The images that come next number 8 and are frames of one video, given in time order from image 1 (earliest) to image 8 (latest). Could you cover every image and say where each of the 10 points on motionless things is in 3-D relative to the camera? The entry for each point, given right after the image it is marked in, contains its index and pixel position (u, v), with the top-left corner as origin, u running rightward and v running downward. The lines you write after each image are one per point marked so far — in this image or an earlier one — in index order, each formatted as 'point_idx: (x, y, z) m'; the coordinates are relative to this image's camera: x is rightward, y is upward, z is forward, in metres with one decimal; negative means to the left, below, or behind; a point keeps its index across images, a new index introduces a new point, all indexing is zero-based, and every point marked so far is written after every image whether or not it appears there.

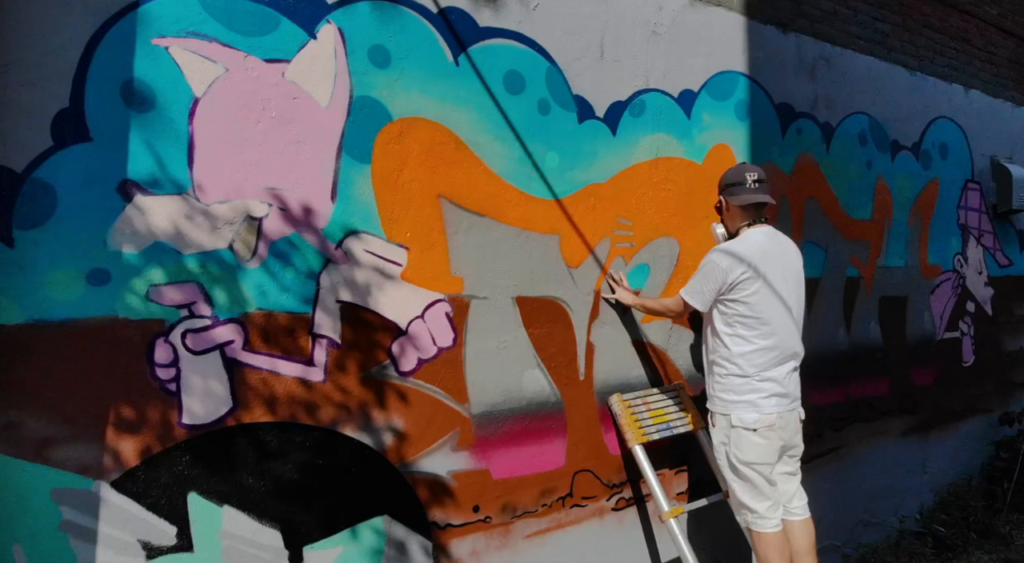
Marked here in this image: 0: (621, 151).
0: (+0.5, +0.6, +3.1) m
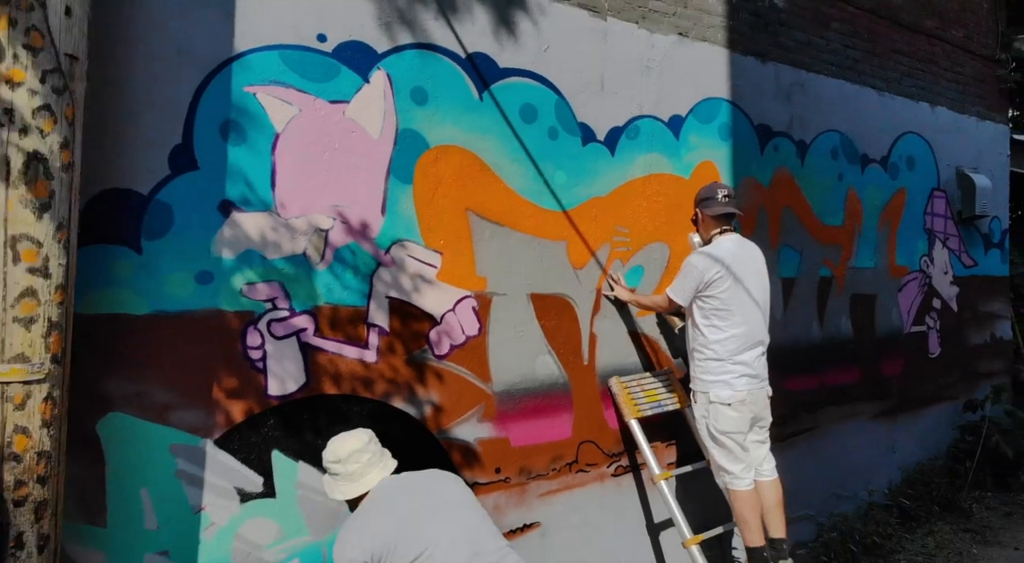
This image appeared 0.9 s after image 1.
0: (+0.5, +0.6, +3.7) m
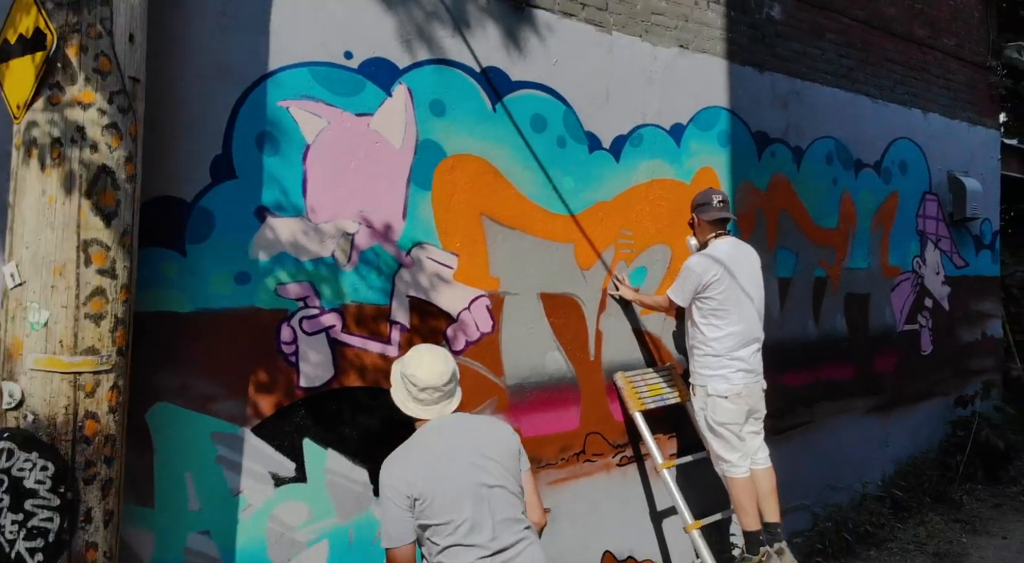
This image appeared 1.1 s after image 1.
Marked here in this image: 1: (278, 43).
0: (+0.6, +0.6, +3.9) m
1: (-0.9, +0.9, +2.8) m
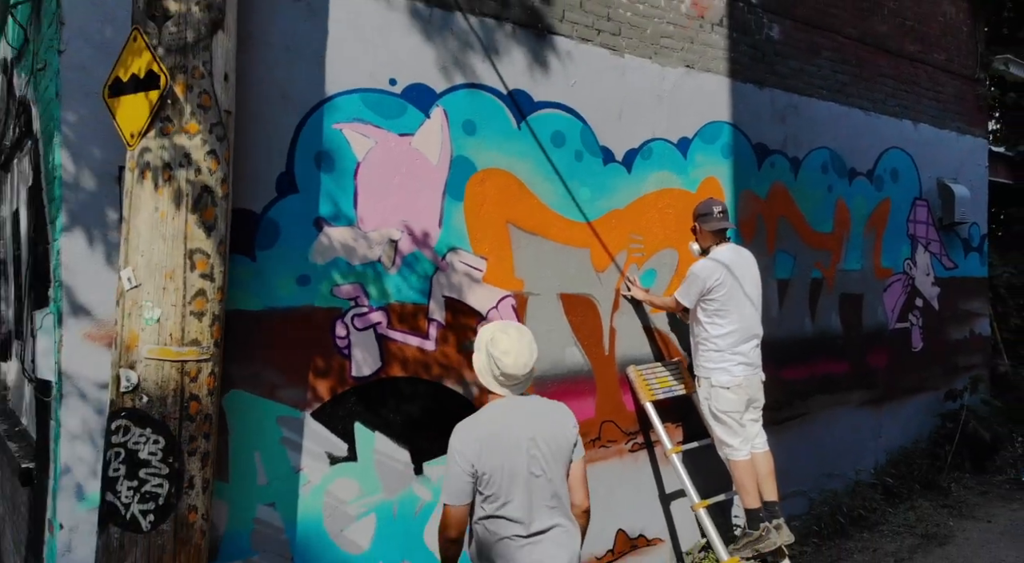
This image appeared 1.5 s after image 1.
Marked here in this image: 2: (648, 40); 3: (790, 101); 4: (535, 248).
0: (+0.7, +0.5, +4.2) m
1: (-0.8, +0.9, +3.2) m
2: (+0.8, +1.4, +4.3) m
3: (+1.9, +1.2, +5.1) m
4: (+0.1, +0.2, +3.8) m
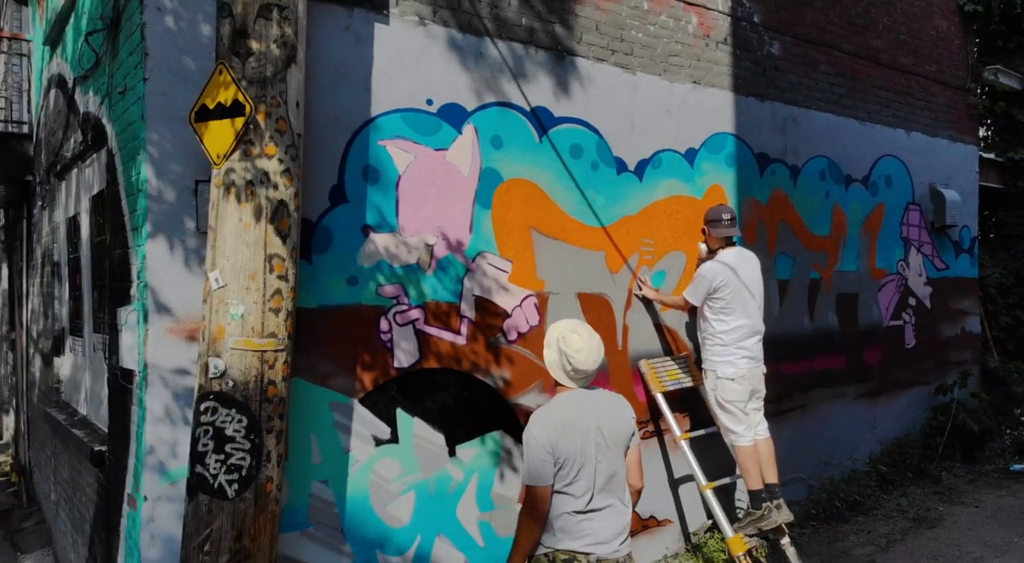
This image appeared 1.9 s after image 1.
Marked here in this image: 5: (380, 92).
0: (+0.8, +0.5, +4.6) m
1: (-0.6, +0.9, +3.6) m
2: (+0.9, +1.4, +4.7) m
3: (+2.0, +1.2, +5.5) m
4: (+0.2, +0.2, +4.2) m
5: (-0.6, +0.9, +3.6) m
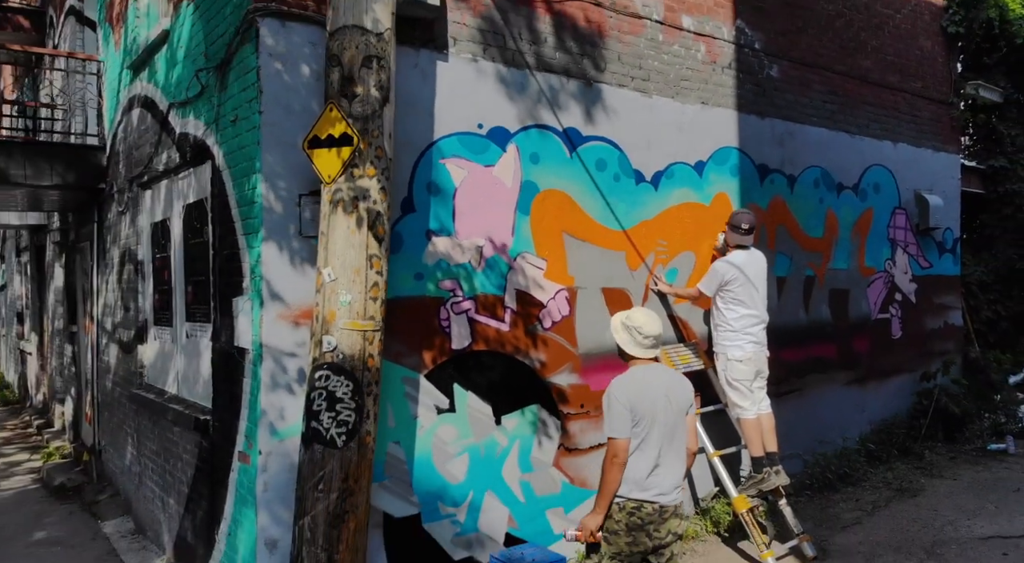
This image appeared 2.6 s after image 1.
0: (+1.0, +0.6, +5.3) m
1: (-0.4, +0.9, +4.2) m
2: (+1.1, +1.4, +5.4) m
3: (+2.3, +1.3, +6.2) m
4: (+0.5, +0.2, +4.9) m
5: (-0.4, +0.9, +4.3) m
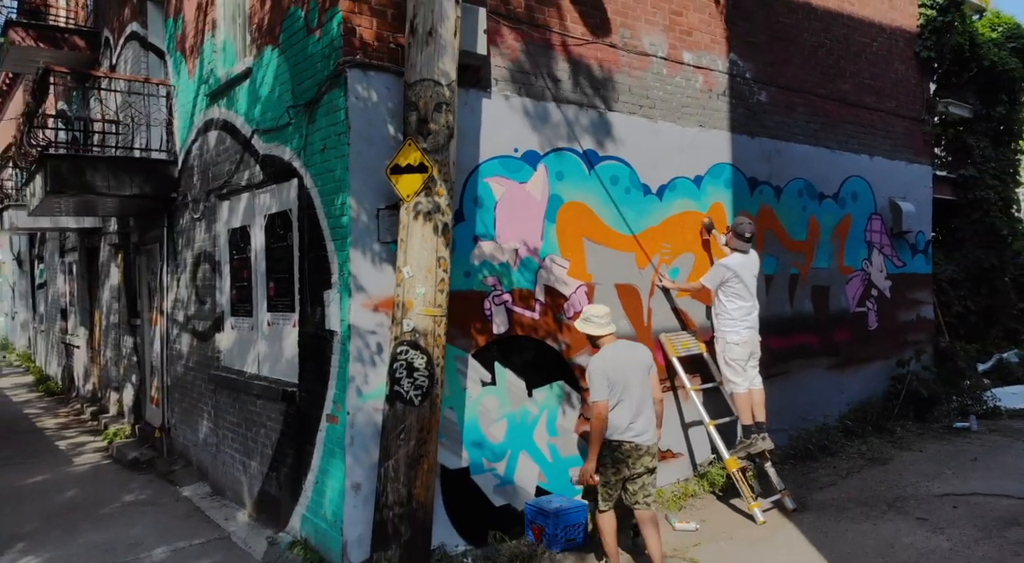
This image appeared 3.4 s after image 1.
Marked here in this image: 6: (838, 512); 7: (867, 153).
0: (+1.3, +0.6, +6.2) m
1: (-0.2, +0.9, +5.2) m
2: (+1.4, +1.4, +6.3) m
3: (+2.5, +1.3, +7.1) m
4: (+0.7, +0.2, +5.8) m
5: (-0.2, +0.9, +5.2) m
6: (+2.5, -1.8, +5.8) m
7: (+3.8, +1.4, +8.1) m
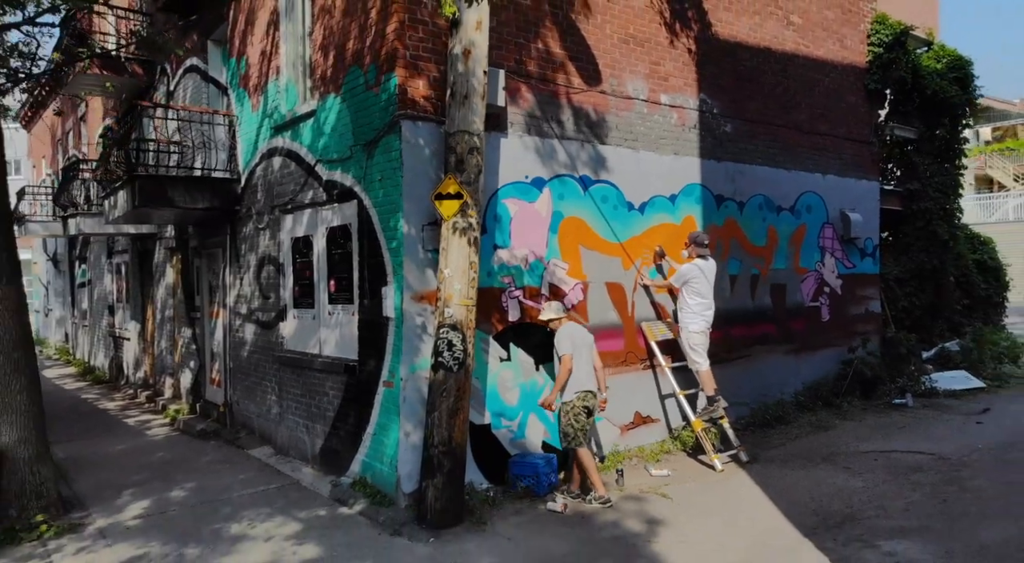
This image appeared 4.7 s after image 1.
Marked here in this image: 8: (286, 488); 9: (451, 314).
0: (+1.4, +0.6, +7.7) m
1: (-0.1, +0.9, +6.7) m
2: (+1.5, +1.5, +7.8) m
3: (+2.6, +1.3, +8.6) m
4: (+0.8, +0.2, +7.3) m
5: (-0.1, +1.0, +6.7) m
6: (+2.6, -1.8, +7.3) m
7: (+3.9, +1.4, +9.6) m
8: (-2.2, -2.0, +7.2) m
9: (-0.5, -0.2, +5.8) m
